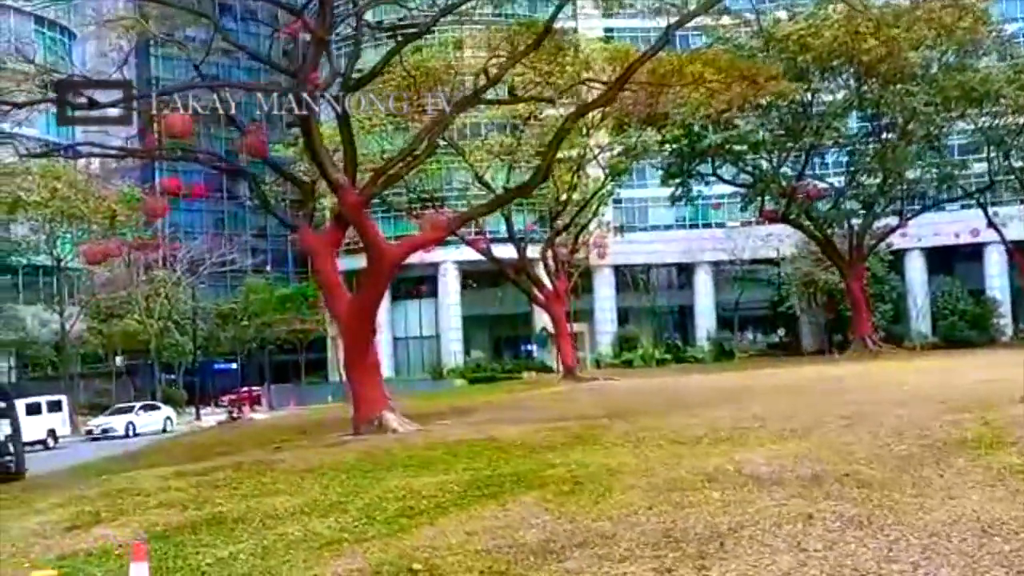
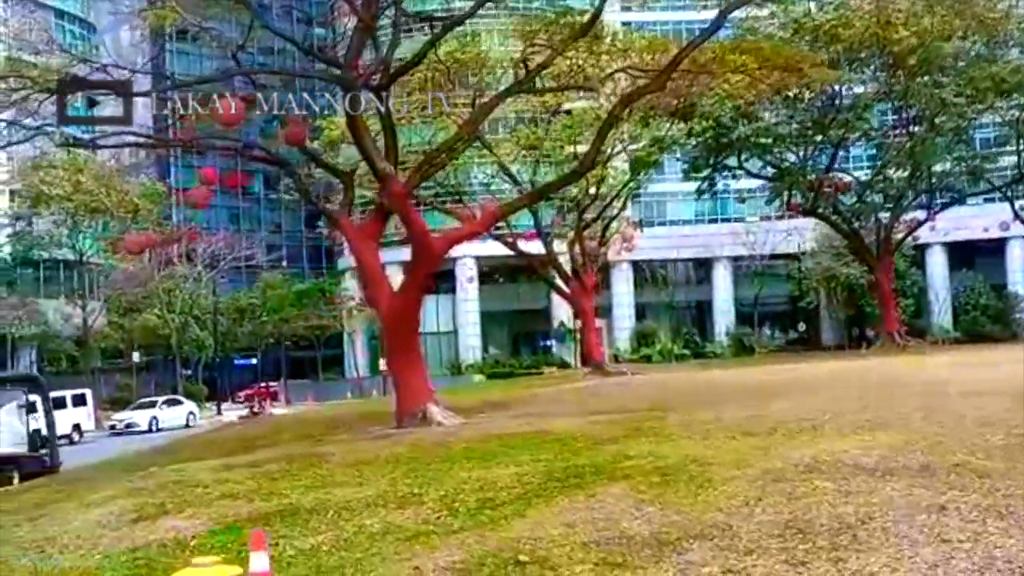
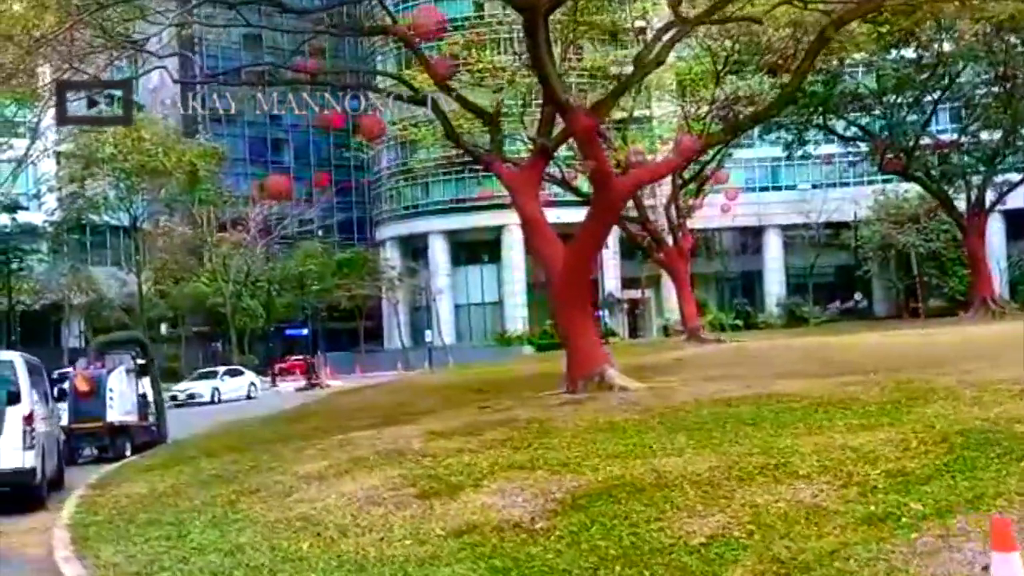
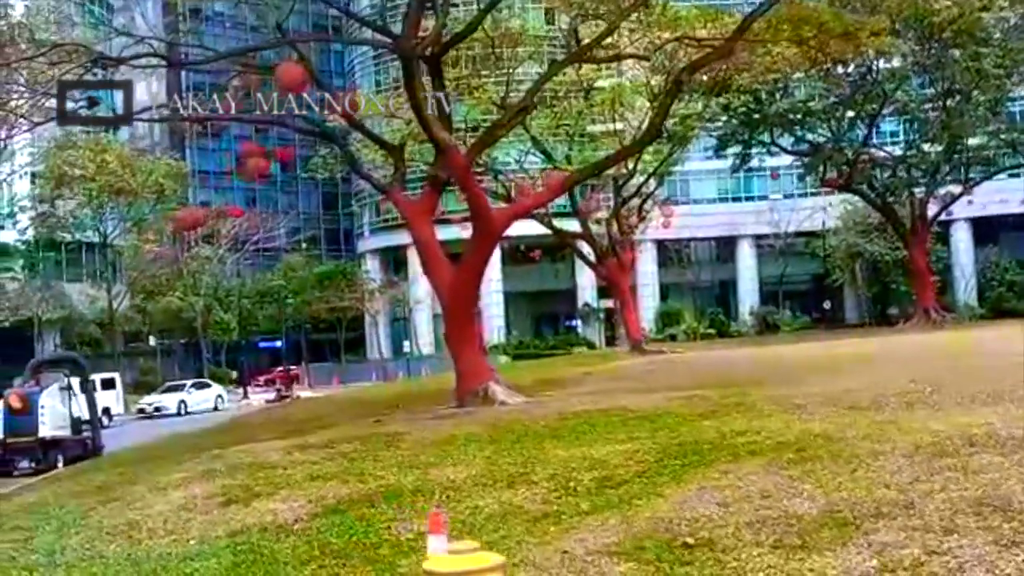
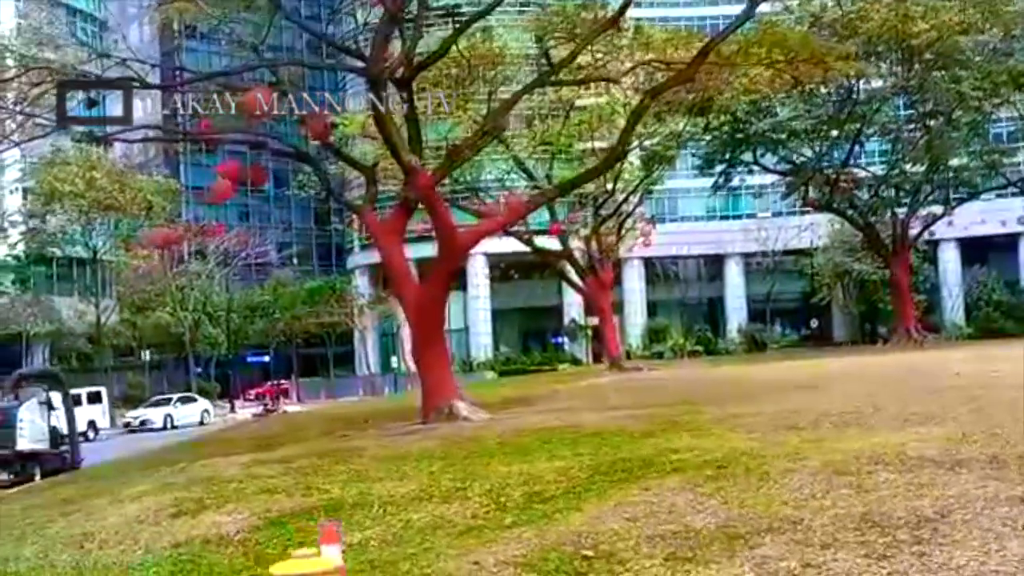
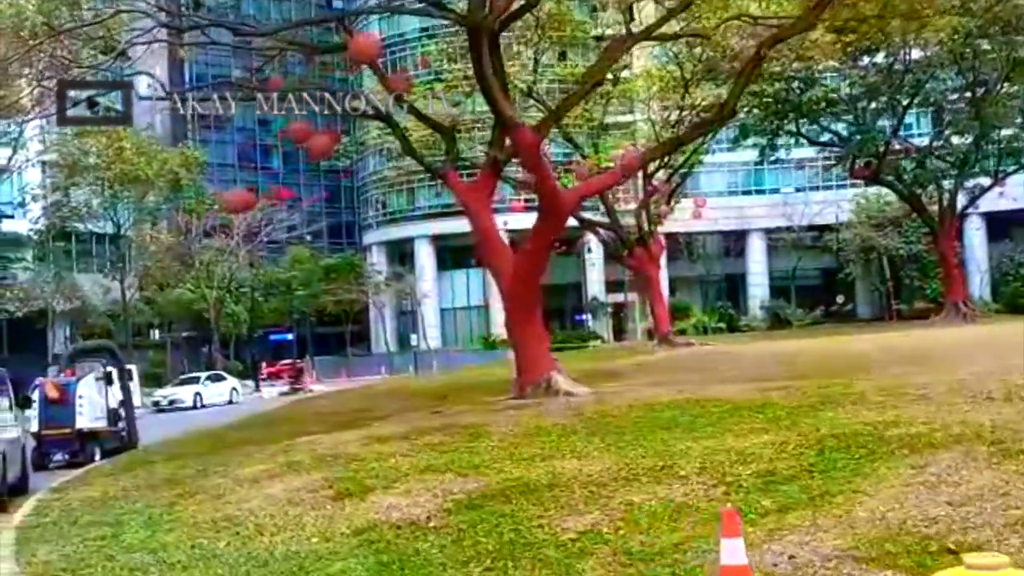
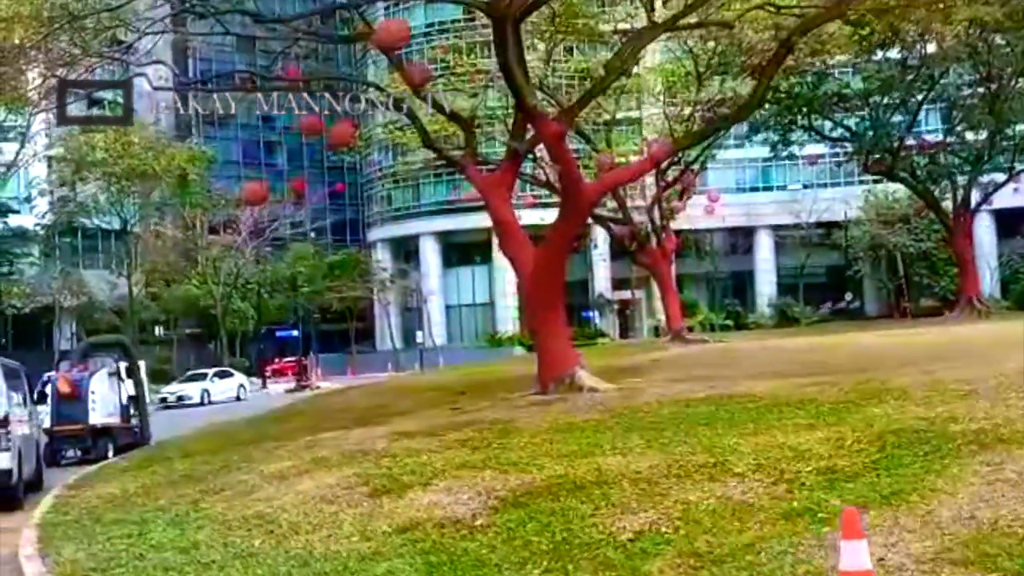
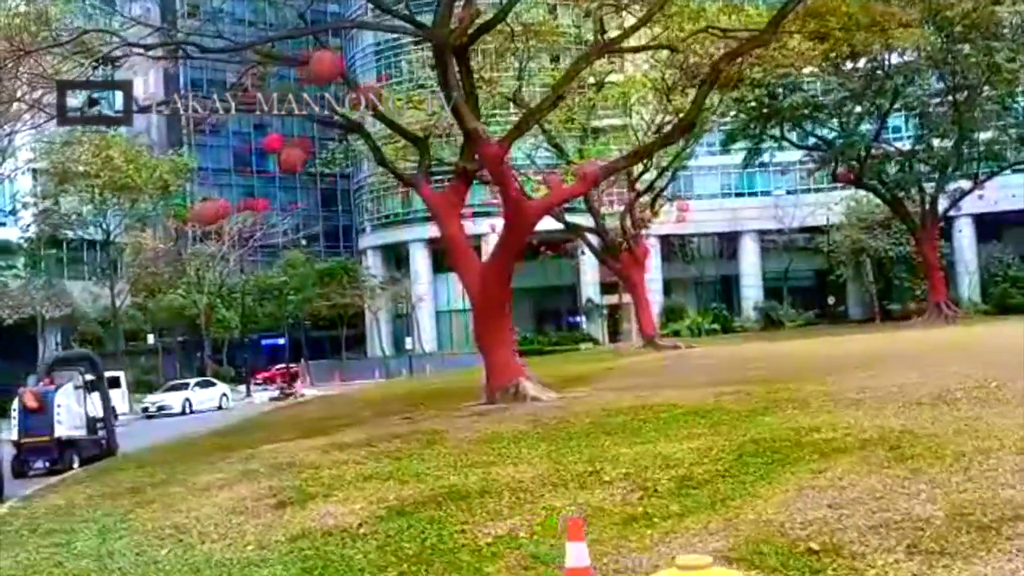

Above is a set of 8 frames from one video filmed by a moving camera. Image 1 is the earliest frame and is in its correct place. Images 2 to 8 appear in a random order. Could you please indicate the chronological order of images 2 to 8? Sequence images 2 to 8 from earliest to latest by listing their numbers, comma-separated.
2, 5, 4, 8, 6, 7, 3
